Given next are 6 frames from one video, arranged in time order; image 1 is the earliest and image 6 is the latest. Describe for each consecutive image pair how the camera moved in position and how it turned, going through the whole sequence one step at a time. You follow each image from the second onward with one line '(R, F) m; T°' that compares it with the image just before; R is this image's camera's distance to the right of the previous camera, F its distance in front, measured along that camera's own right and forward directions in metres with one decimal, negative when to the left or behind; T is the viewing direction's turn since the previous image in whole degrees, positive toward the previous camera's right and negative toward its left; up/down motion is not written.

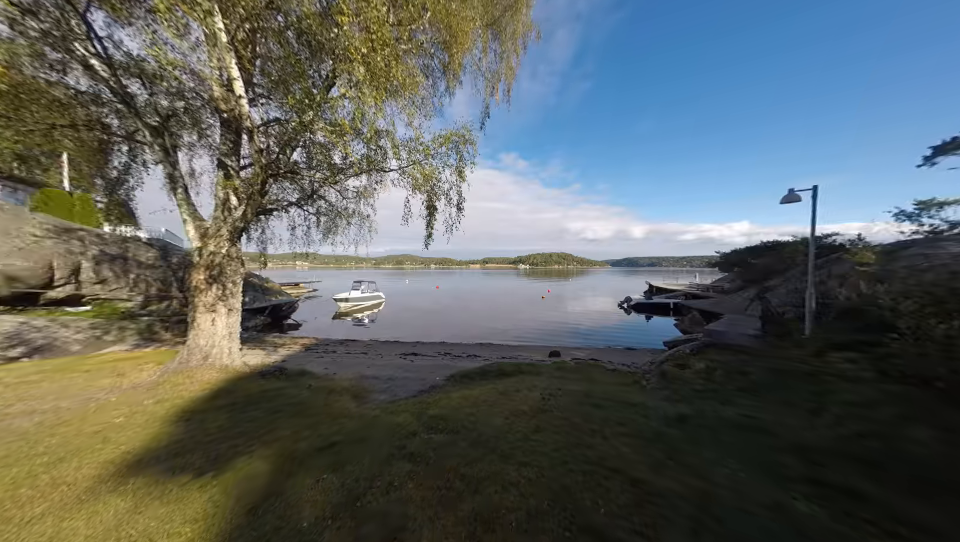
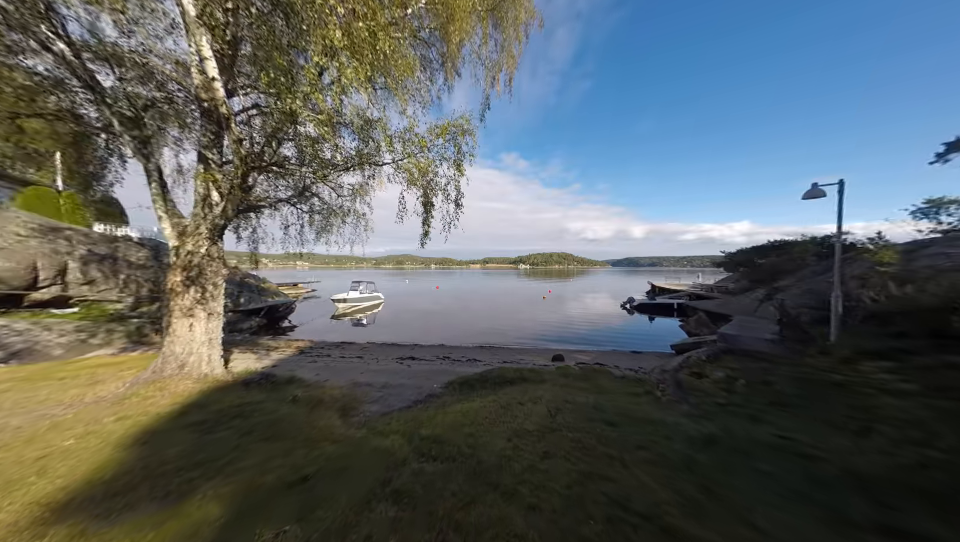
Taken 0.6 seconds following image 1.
(0.0, +0.5) m; 0°
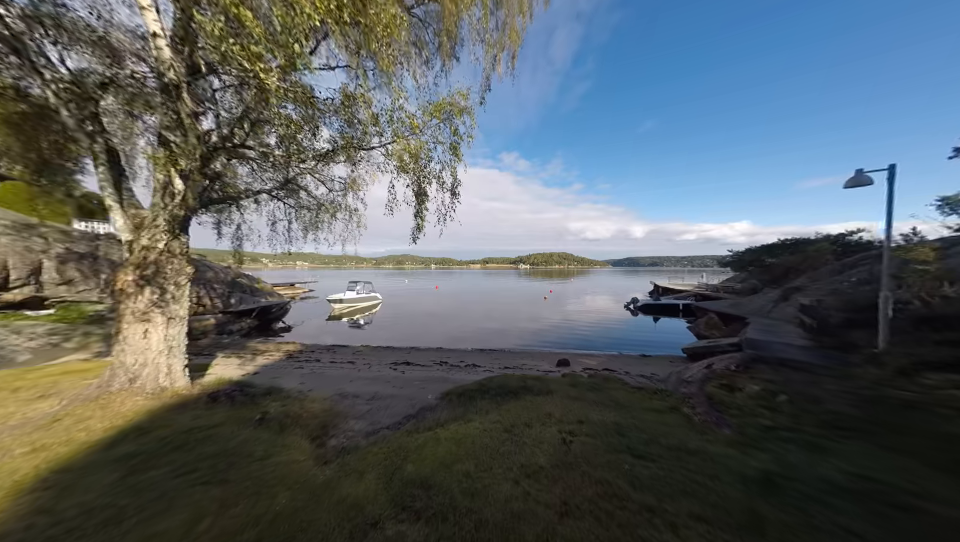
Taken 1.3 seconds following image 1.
(0.0, +0.7) m; 0°
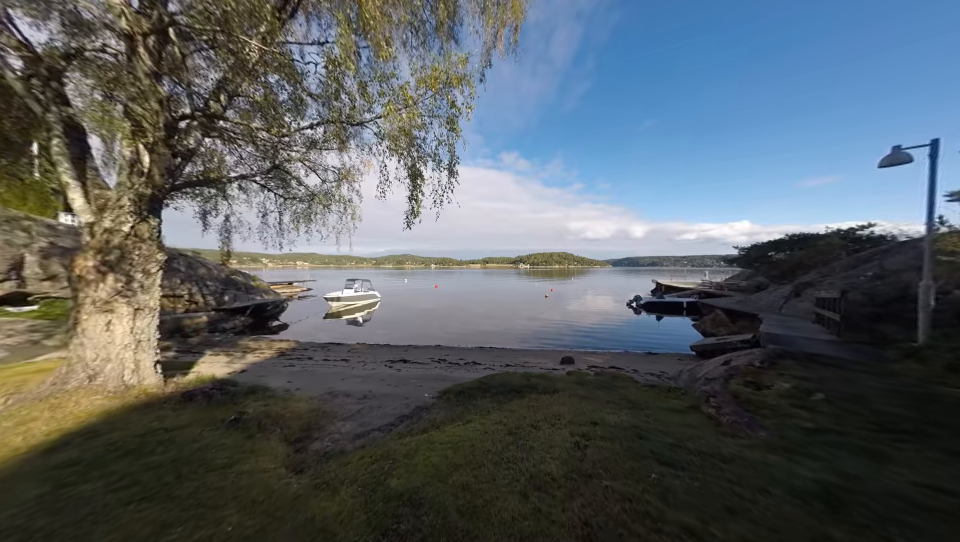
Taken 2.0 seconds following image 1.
(0.0, +0.5) m; 0°
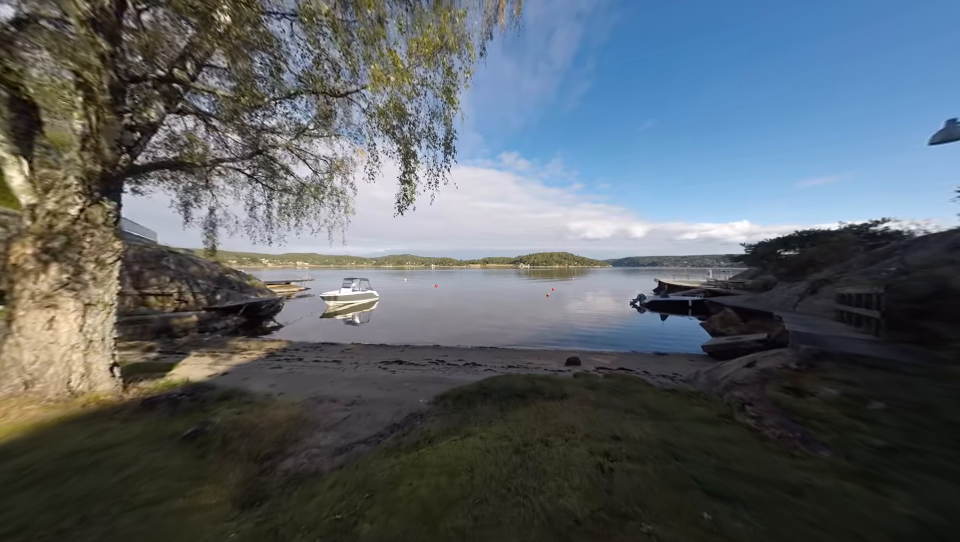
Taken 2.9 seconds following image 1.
(0.0, +0.6) m; 0°
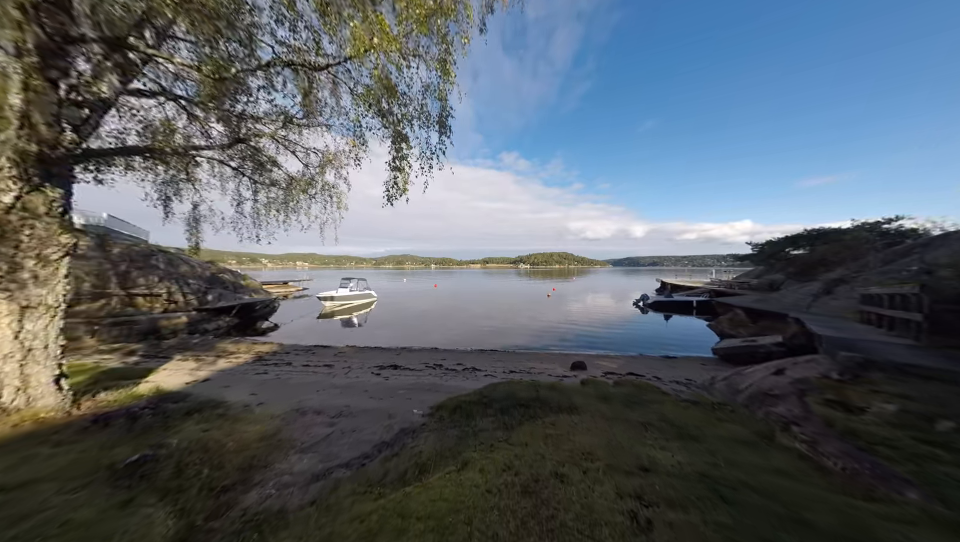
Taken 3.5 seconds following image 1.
(0.0, +0.5) m; 0°
